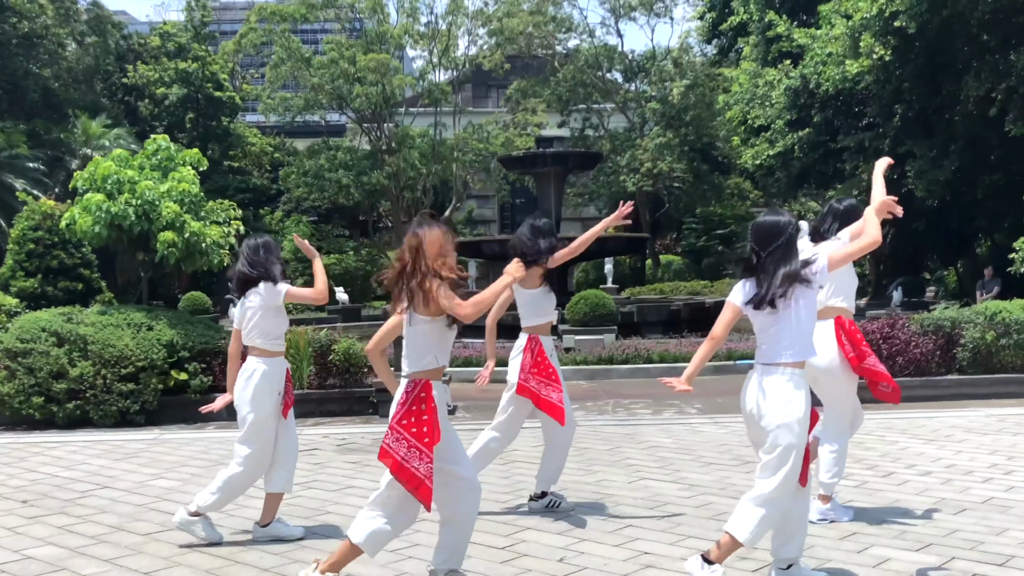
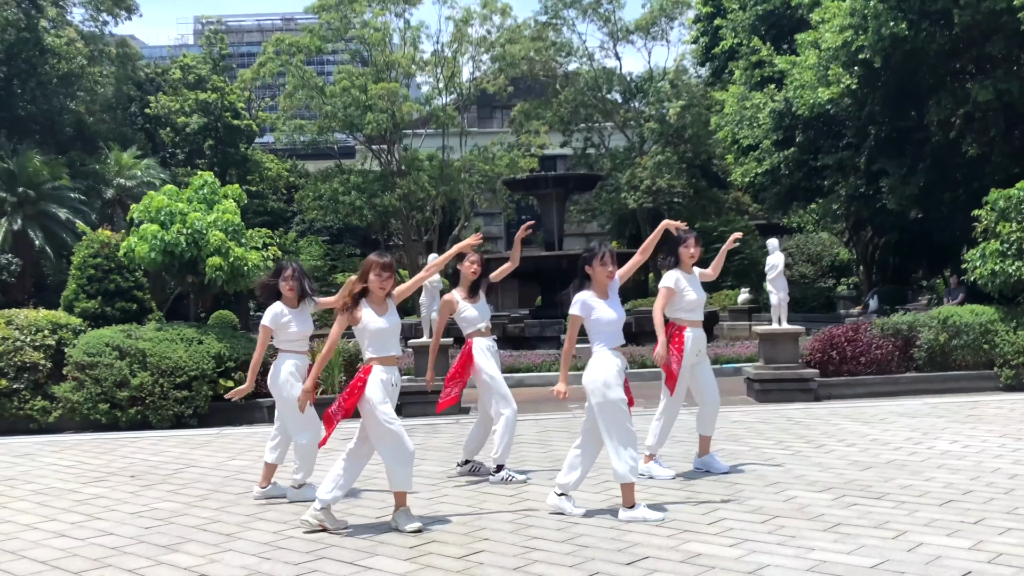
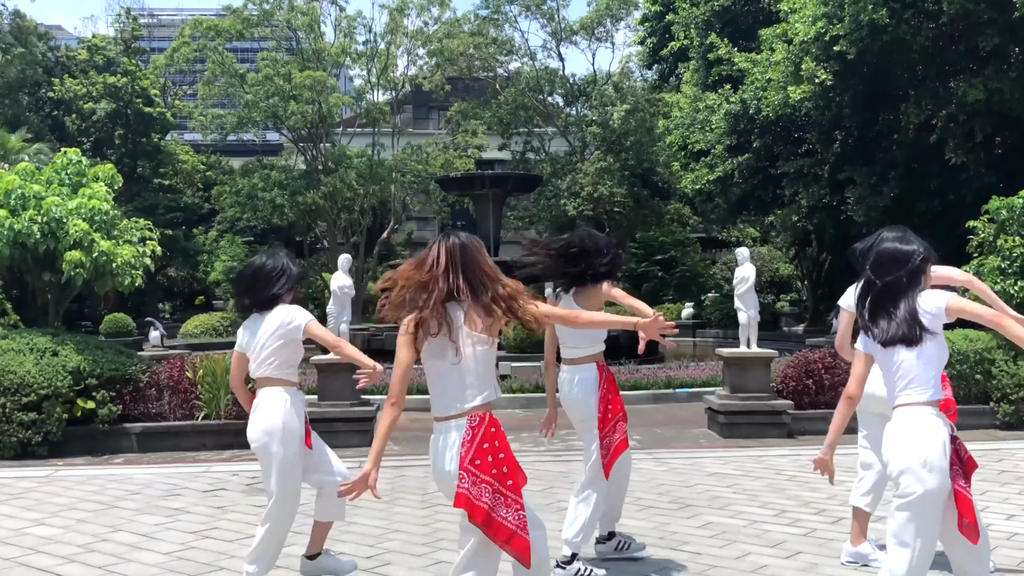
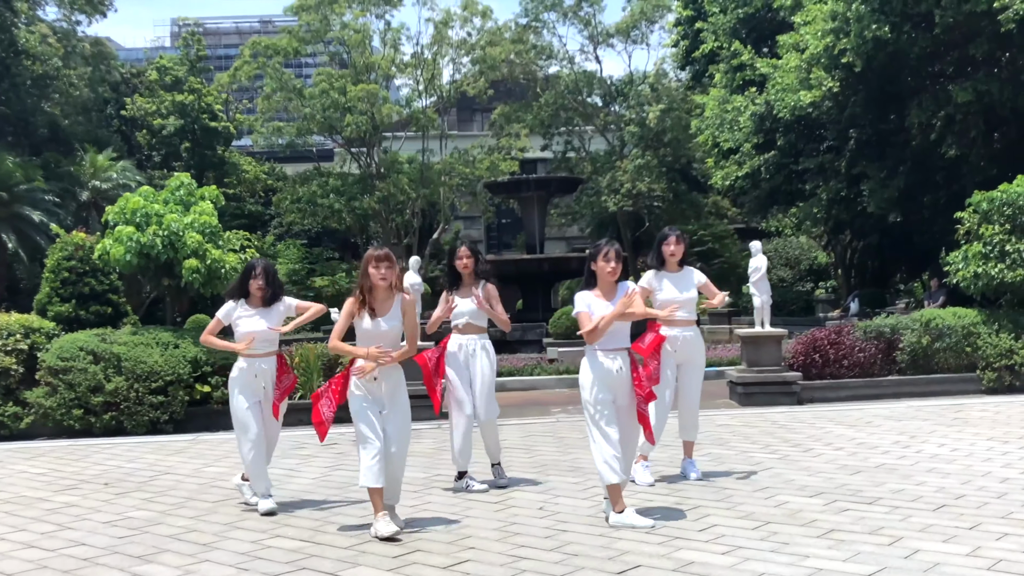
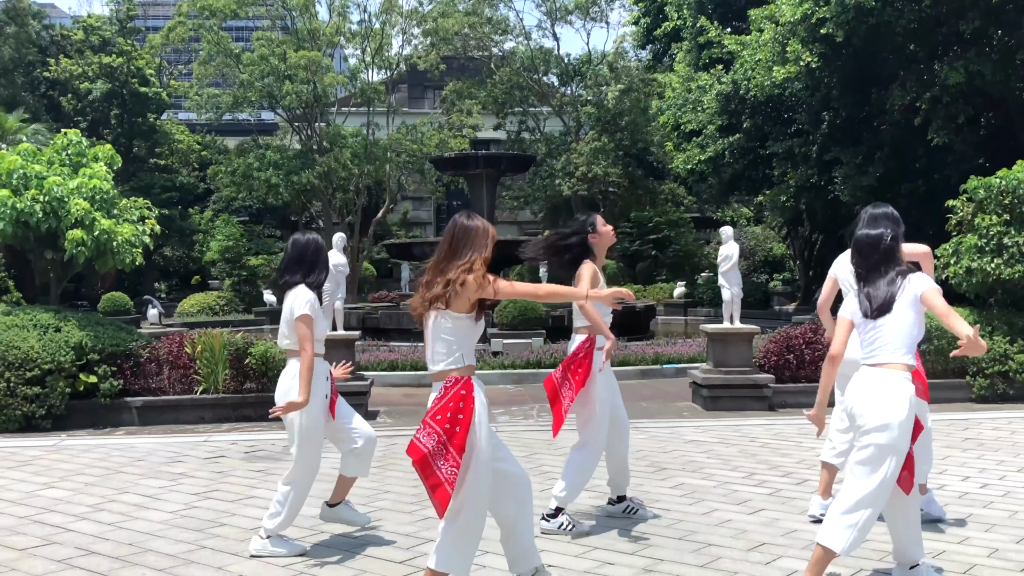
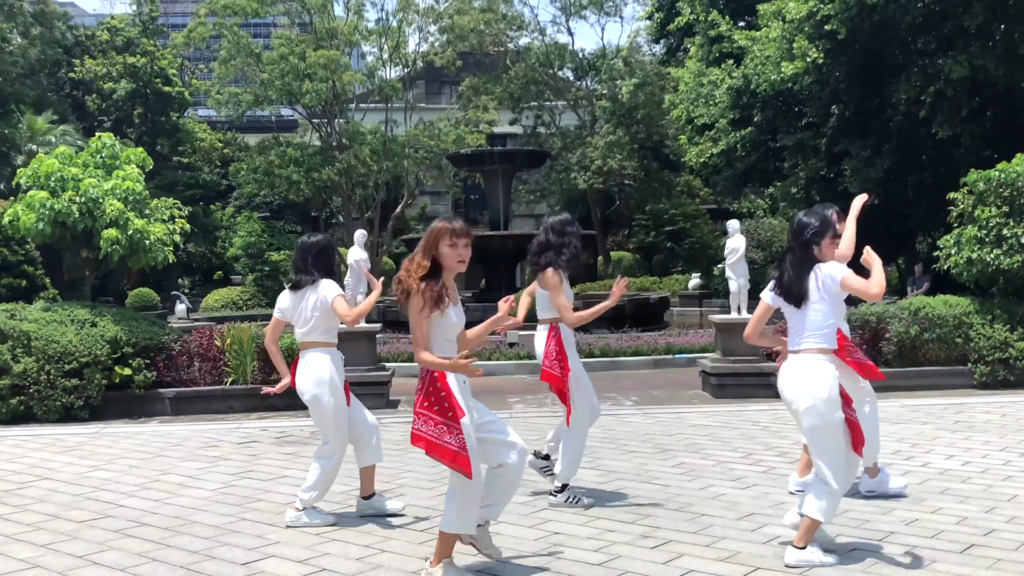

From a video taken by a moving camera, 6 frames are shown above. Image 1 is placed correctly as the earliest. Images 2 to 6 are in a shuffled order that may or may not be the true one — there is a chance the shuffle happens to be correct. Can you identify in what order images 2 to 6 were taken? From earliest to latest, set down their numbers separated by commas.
3, 5, 6, 2, 4
